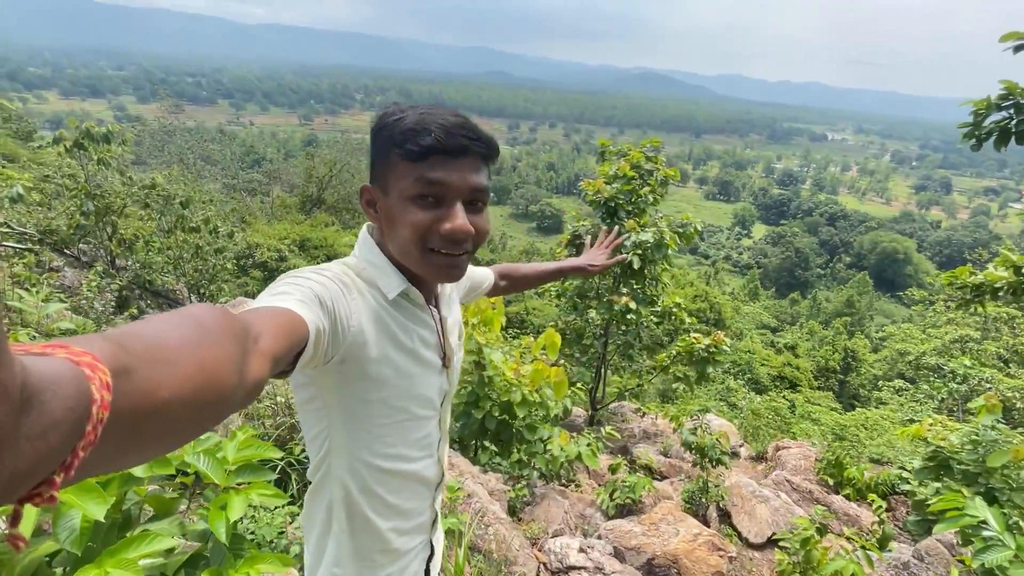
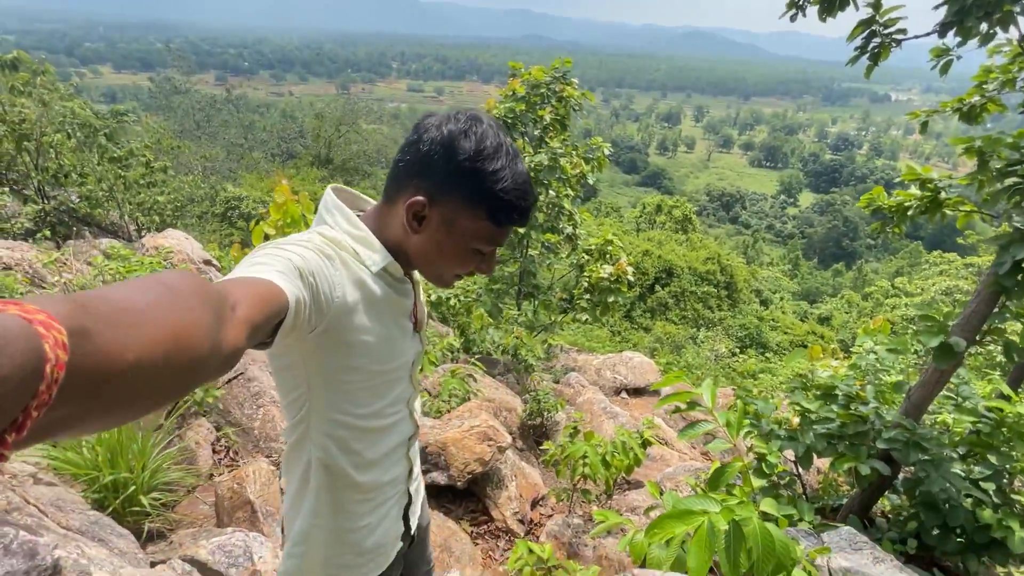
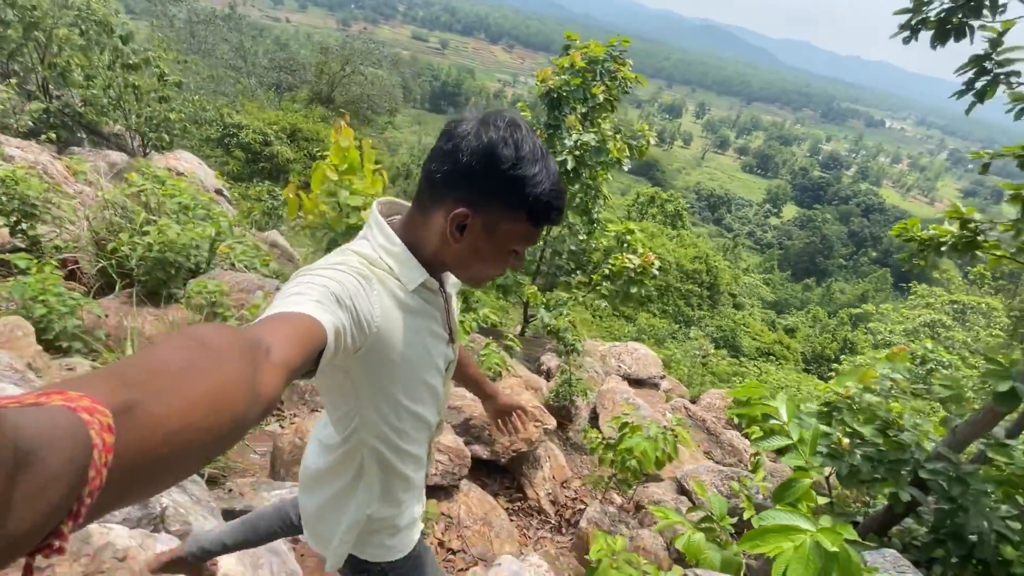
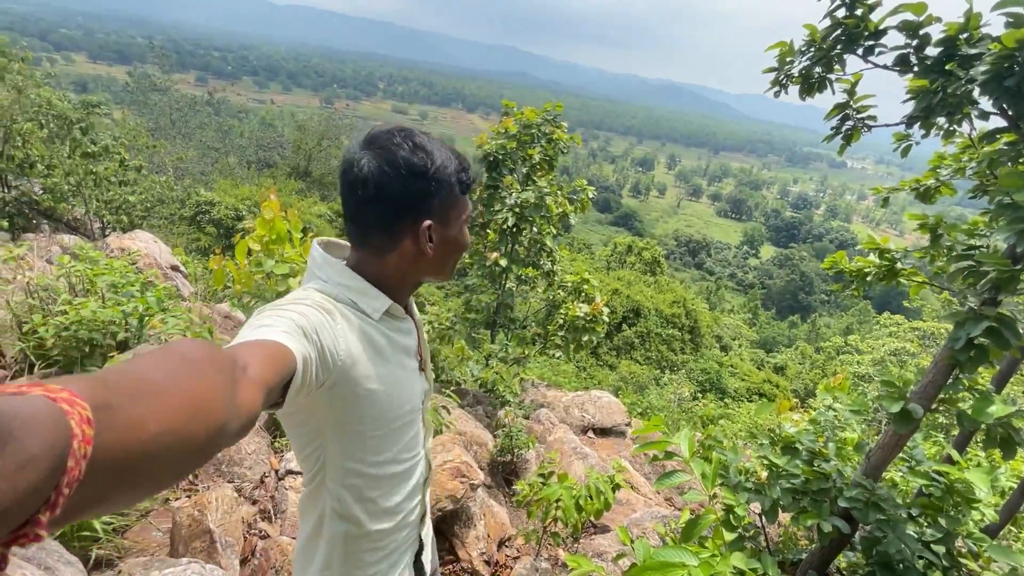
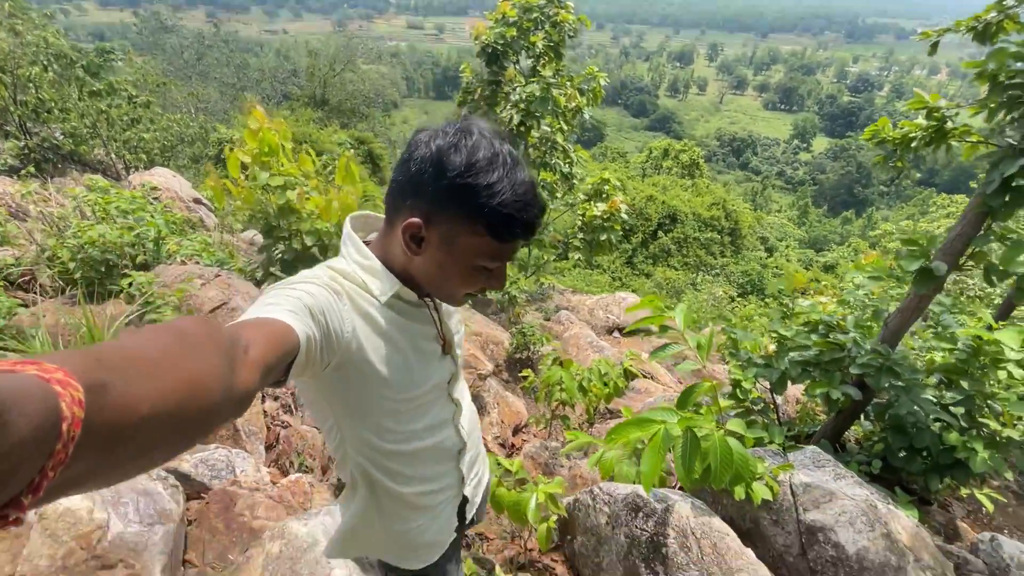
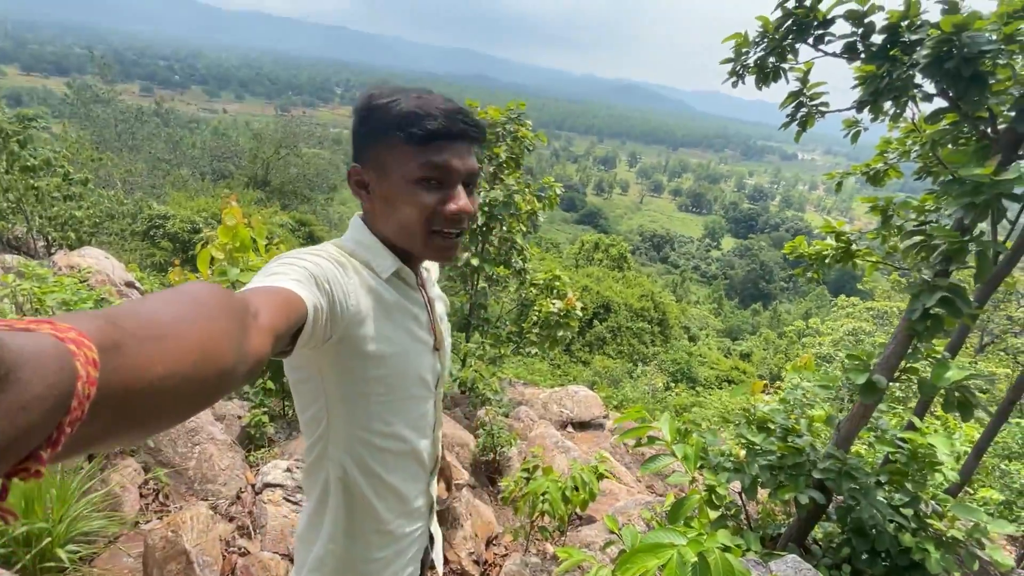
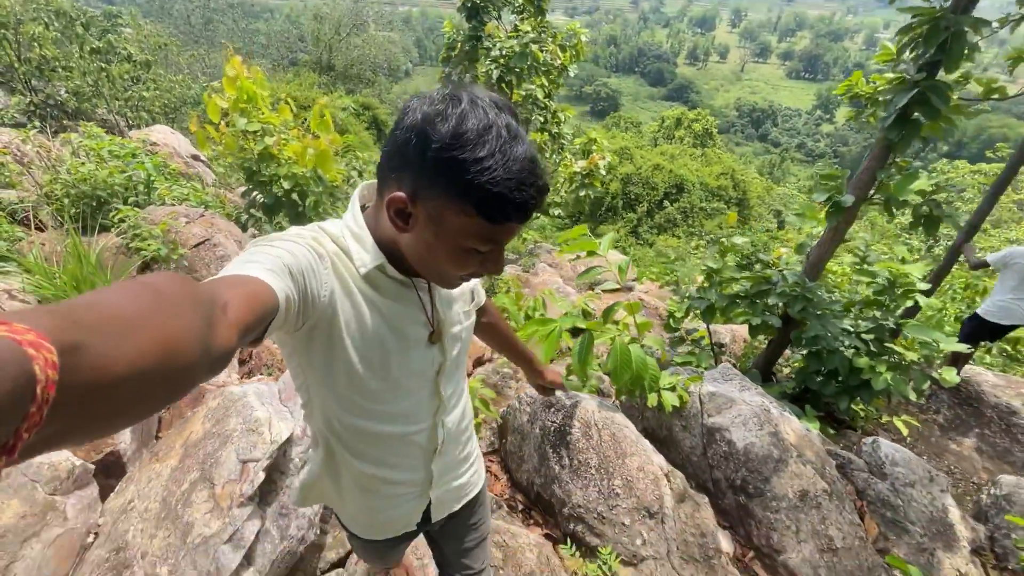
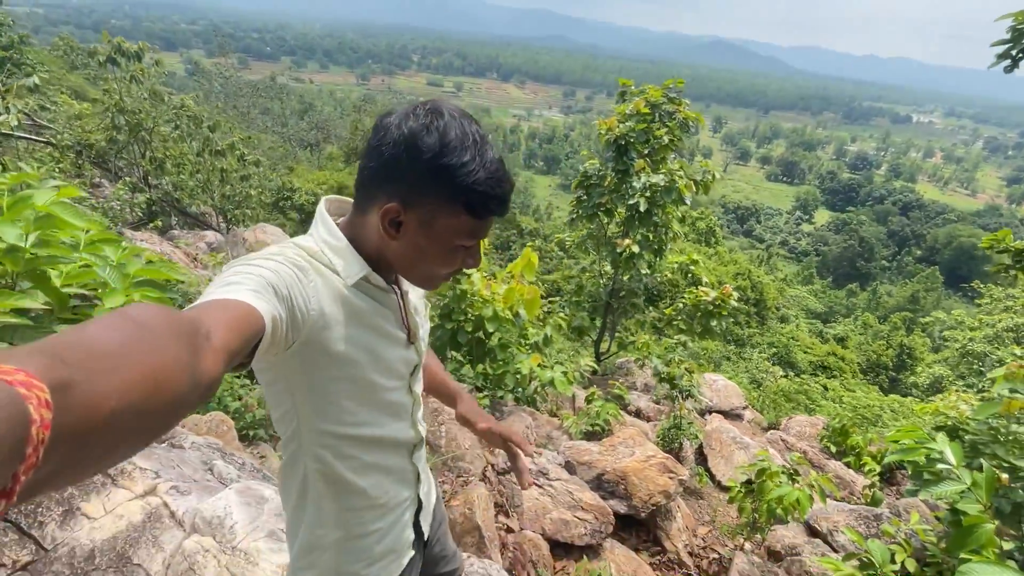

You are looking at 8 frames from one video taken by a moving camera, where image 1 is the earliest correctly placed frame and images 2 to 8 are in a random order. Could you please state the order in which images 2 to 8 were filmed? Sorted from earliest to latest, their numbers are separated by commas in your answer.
8, 3, 6, 4, 2, 5, 7
